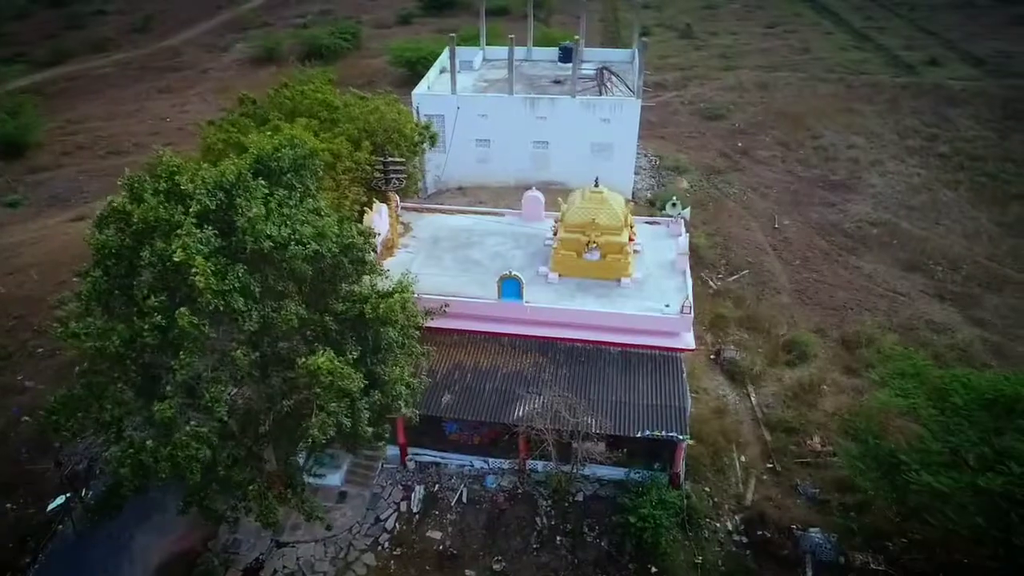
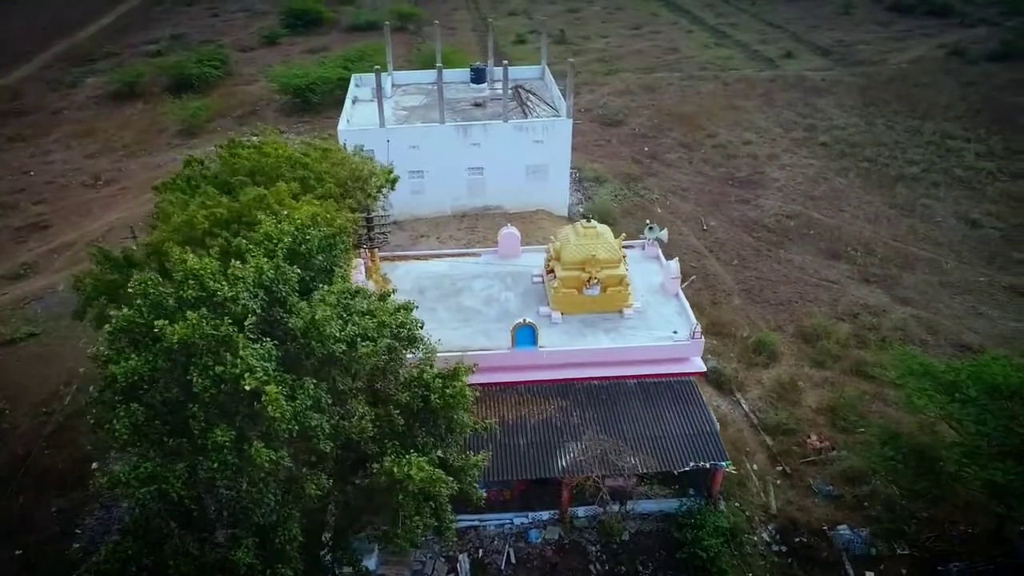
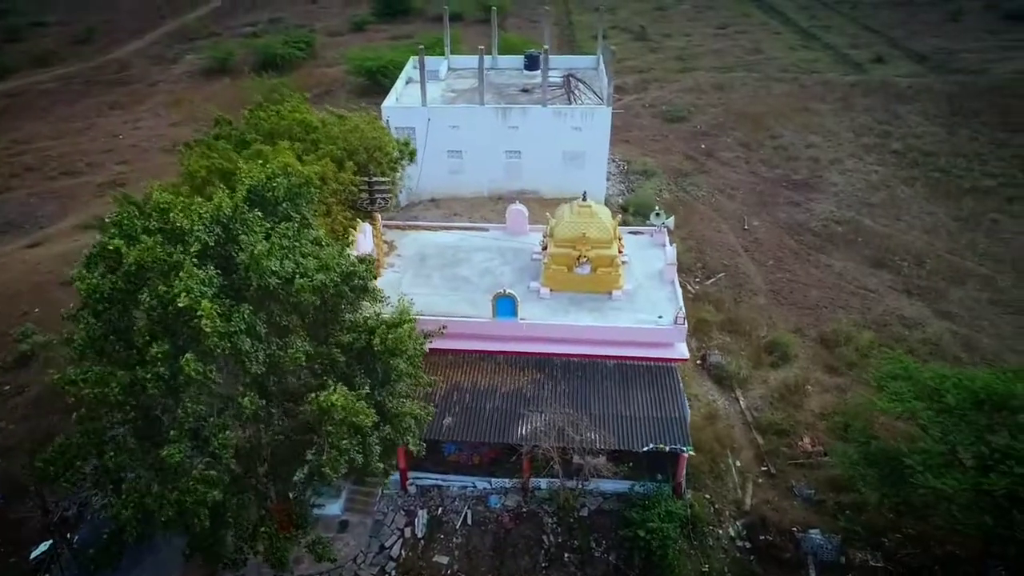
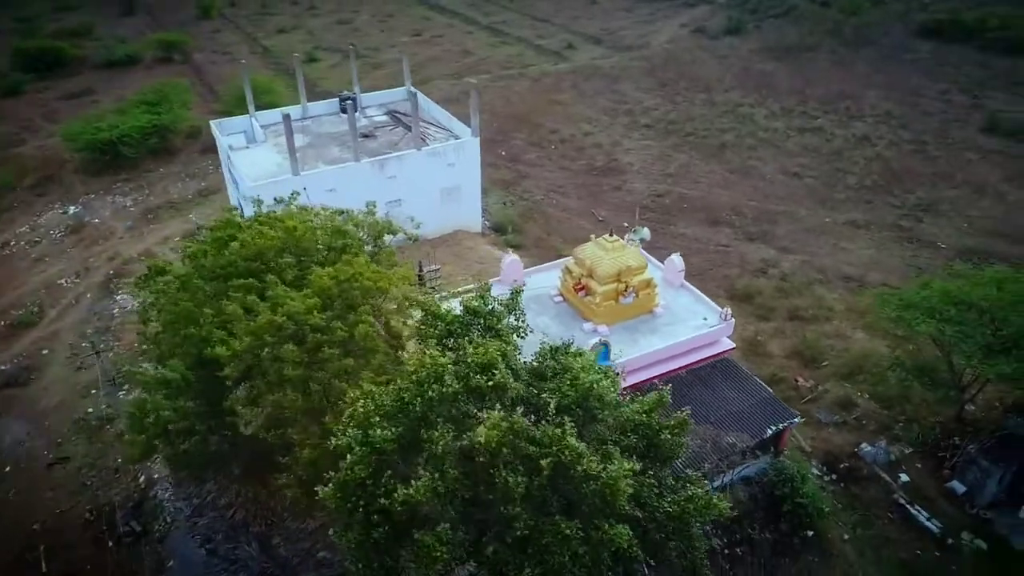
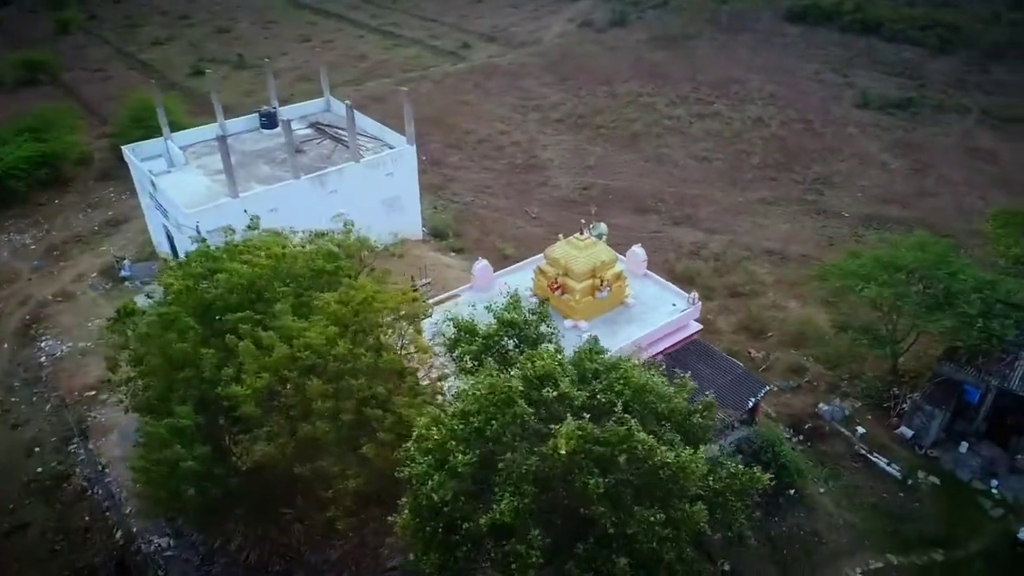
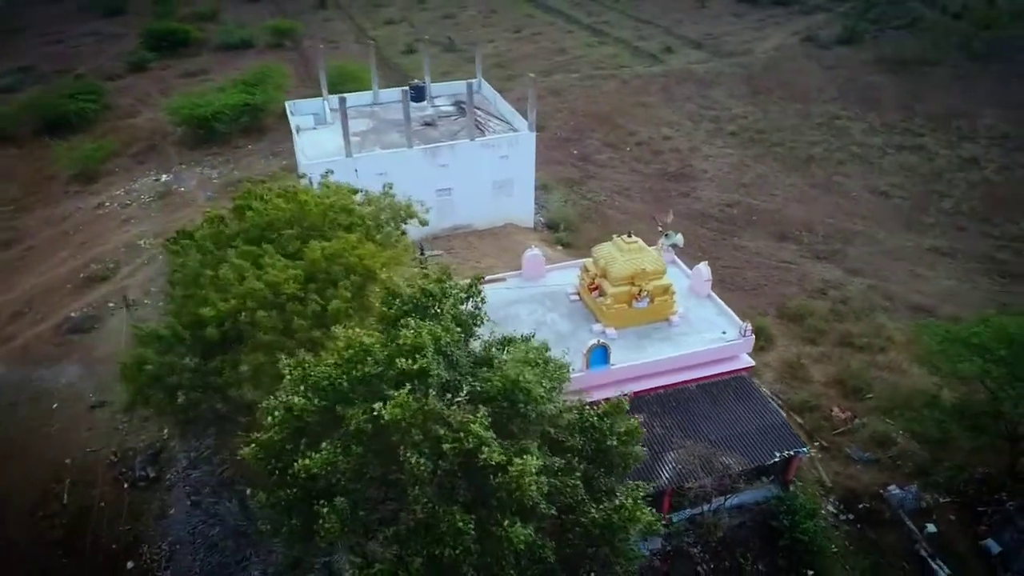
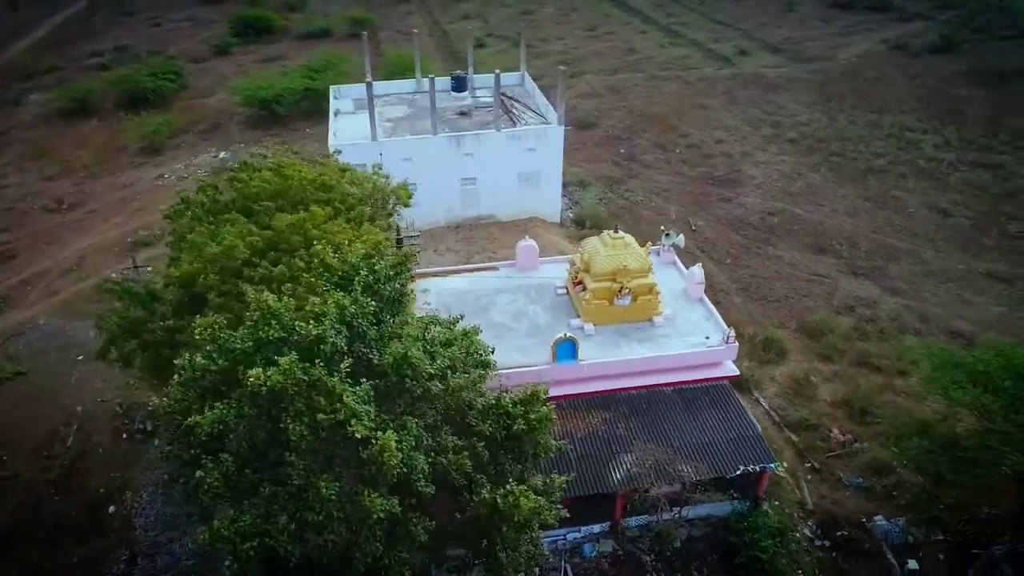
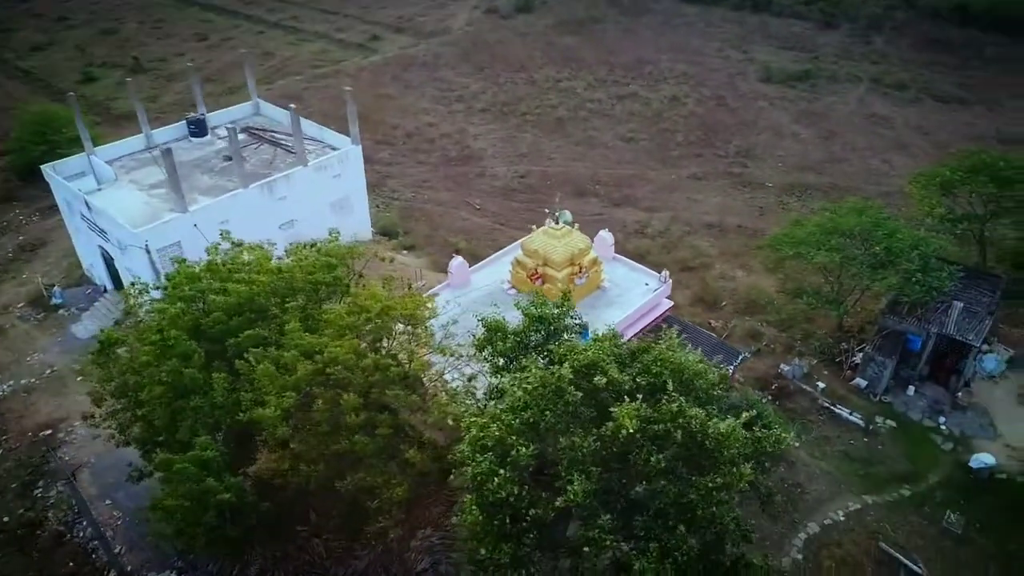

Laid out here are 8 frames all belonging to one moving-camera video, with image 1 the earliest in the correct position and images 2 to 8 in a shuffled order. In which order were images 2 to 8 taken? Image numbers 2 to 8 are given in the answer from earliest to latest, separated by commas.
3, 2, 7, 6, 4, 5, 8
